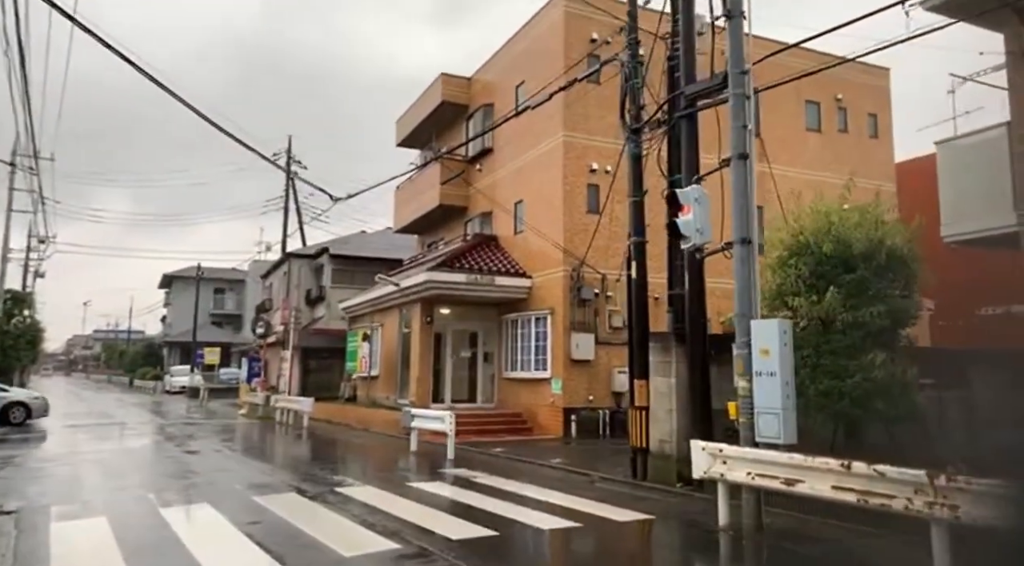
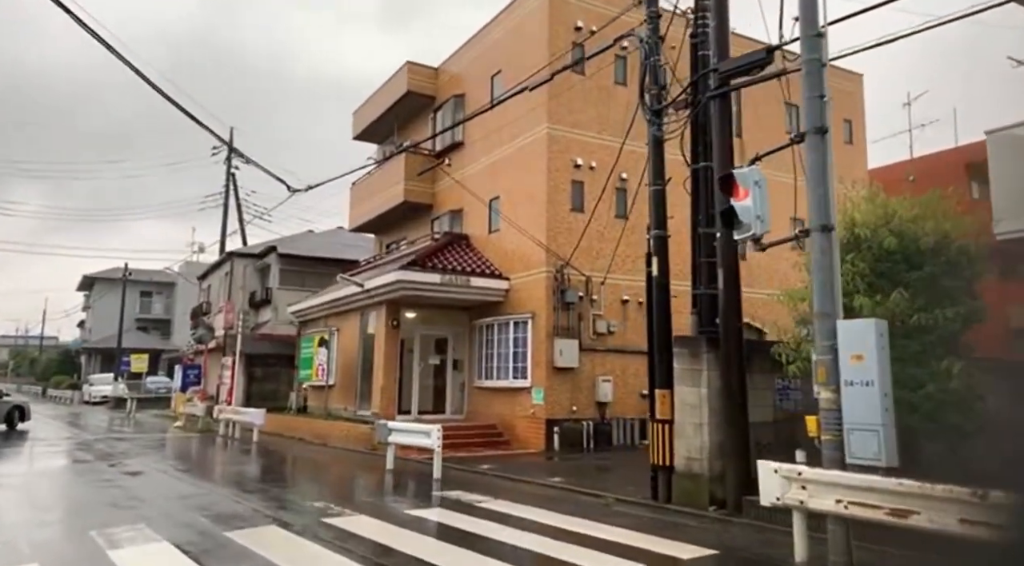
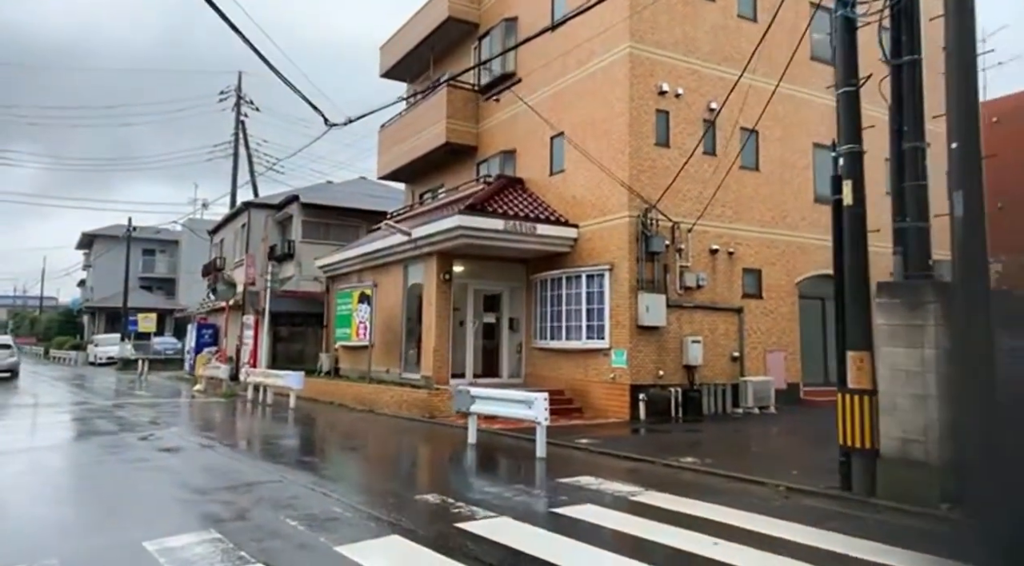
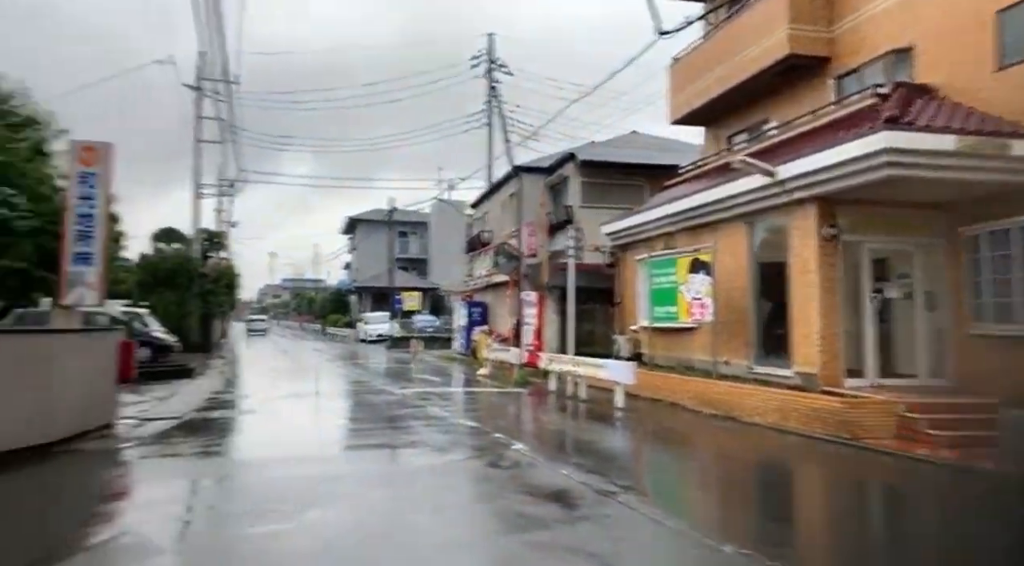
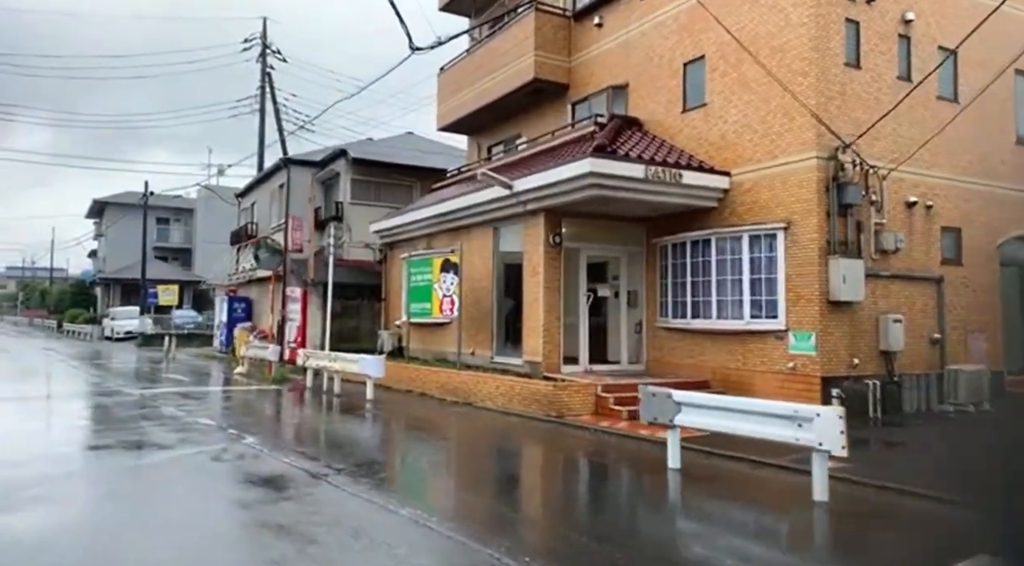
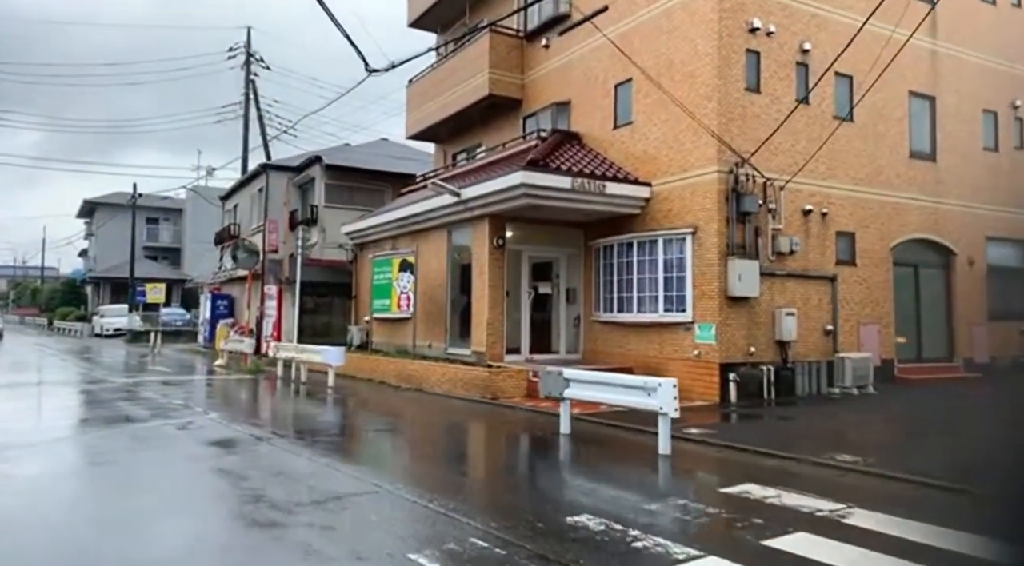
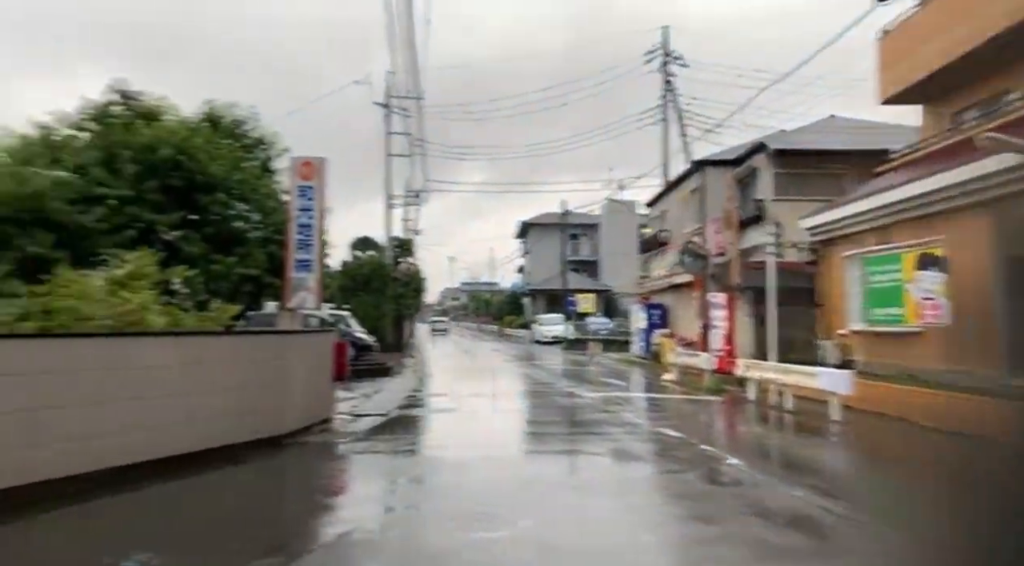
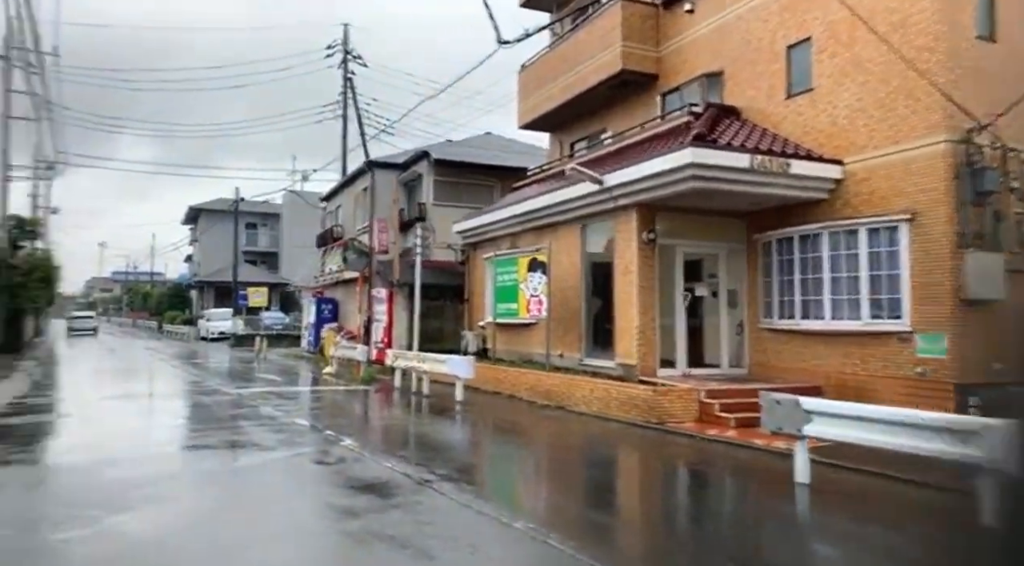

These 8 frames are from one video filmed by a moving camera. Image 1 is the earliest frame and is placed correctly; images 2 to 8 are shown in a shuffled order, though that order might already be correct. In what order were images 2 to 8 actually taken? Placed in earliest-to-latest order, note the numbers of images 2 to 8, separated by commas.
2, 3, 6, 5, 8, 4, 7
